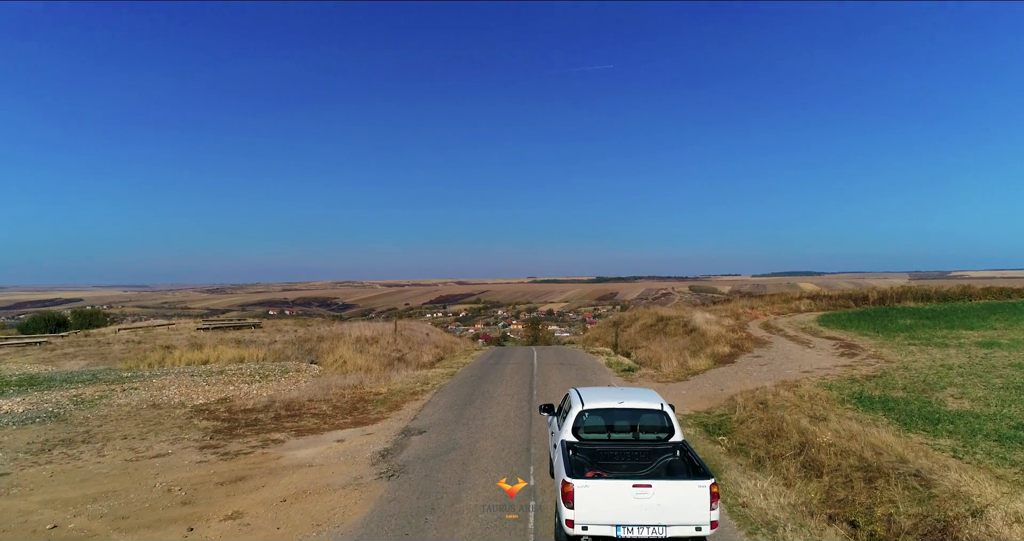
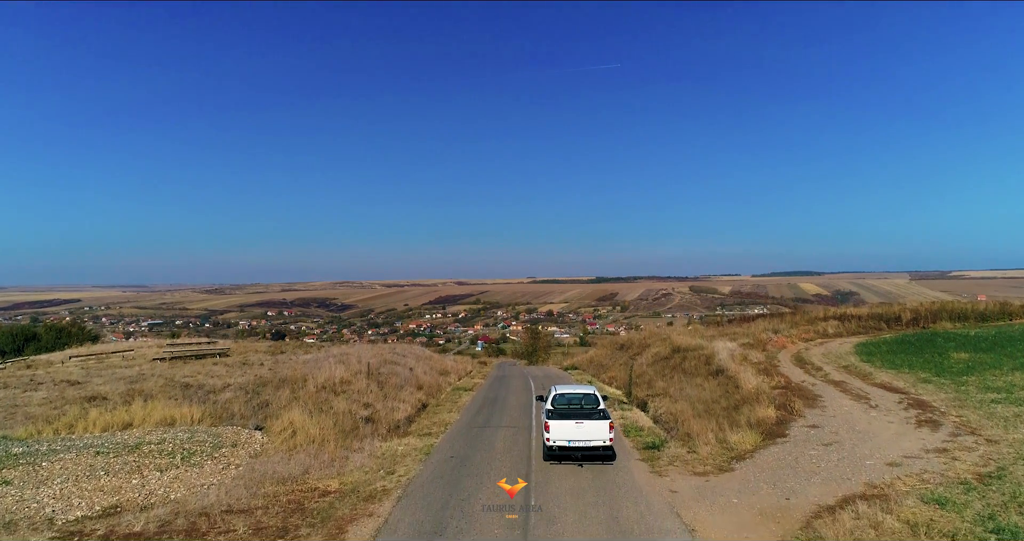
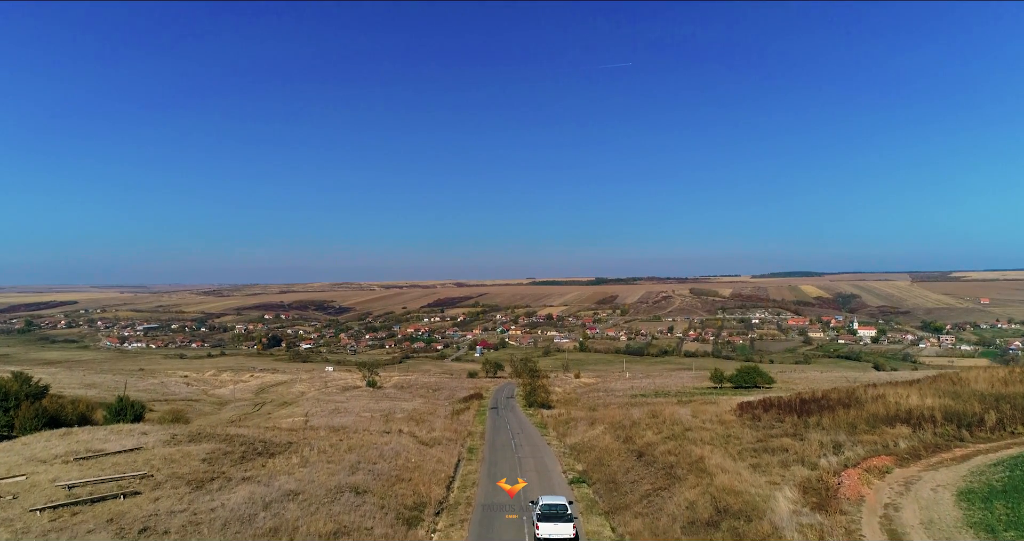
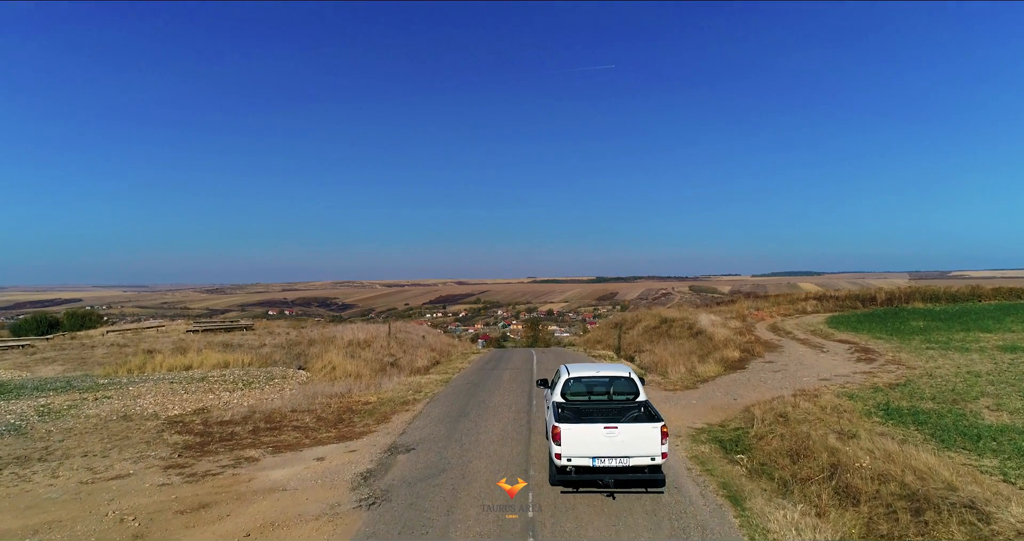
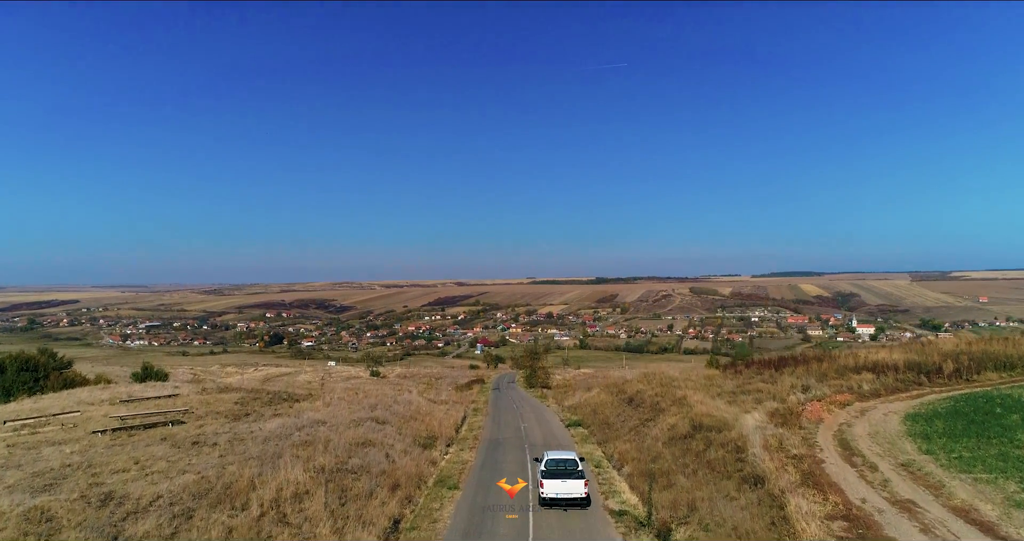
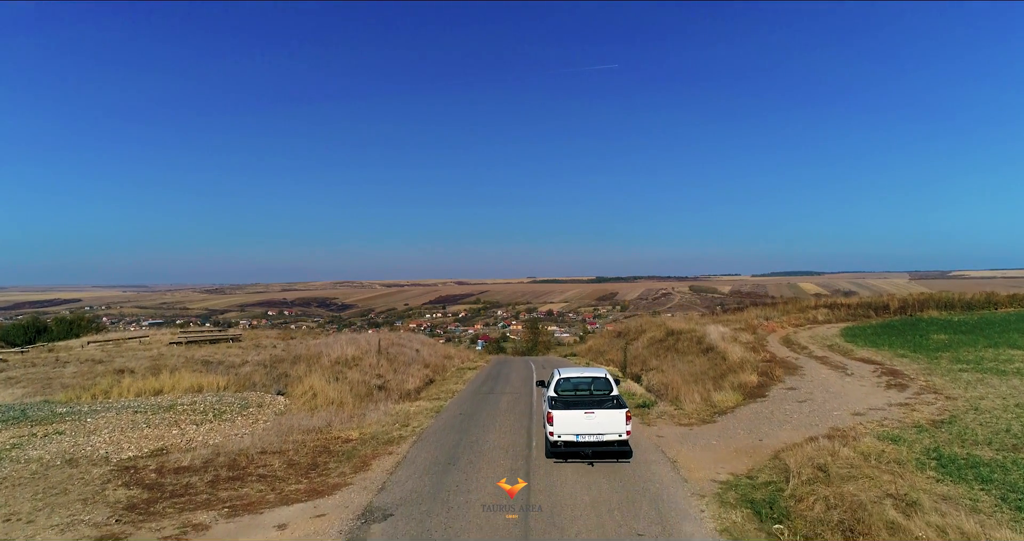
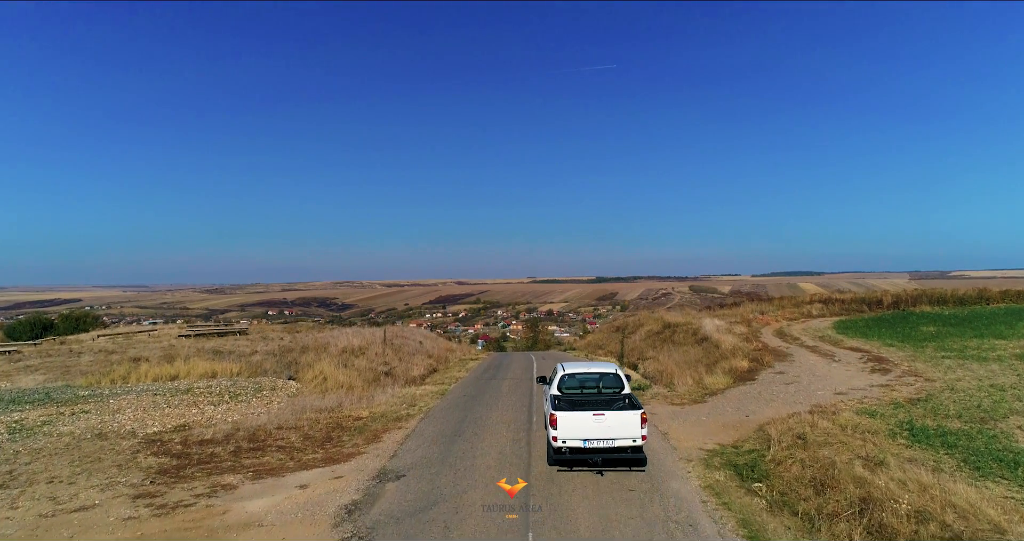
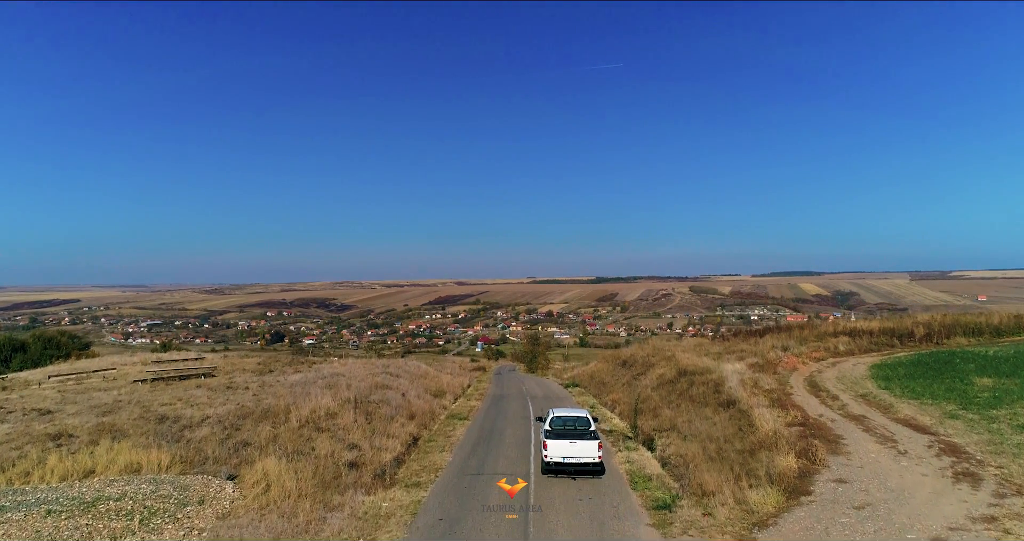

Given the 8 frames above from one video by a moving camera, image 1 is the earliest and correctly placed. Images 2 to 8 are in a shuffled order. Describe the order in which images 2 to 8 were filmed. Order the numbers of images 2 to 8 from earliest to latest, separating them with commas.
4, 7, 6, 2, 8, 5, 3
